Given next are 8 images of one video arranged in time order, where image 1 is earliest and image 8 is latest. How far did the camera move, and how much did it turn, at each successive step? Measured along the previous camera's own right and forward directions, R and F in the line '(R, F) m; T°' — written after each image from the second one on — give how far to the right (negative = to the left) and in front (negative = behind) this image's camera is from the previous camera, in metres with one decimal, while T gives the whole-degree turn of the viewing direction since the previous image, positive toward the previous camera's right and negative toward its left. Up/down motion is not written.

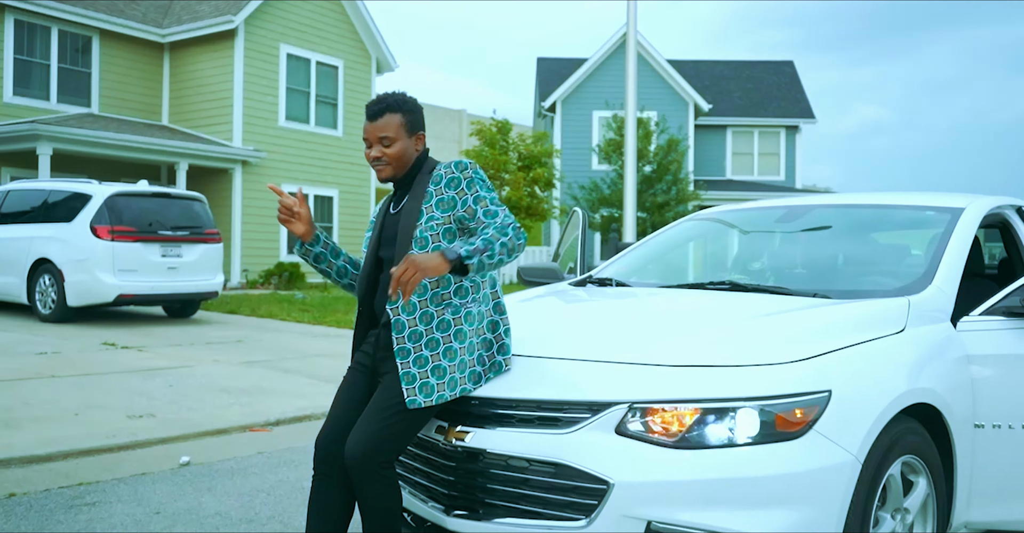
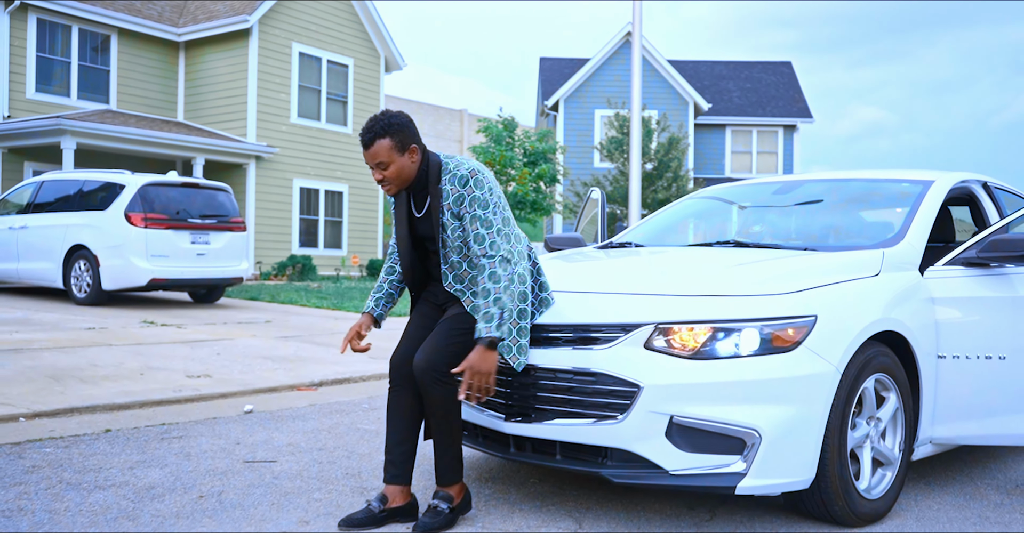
(-0.2, -0.7) m; 0°
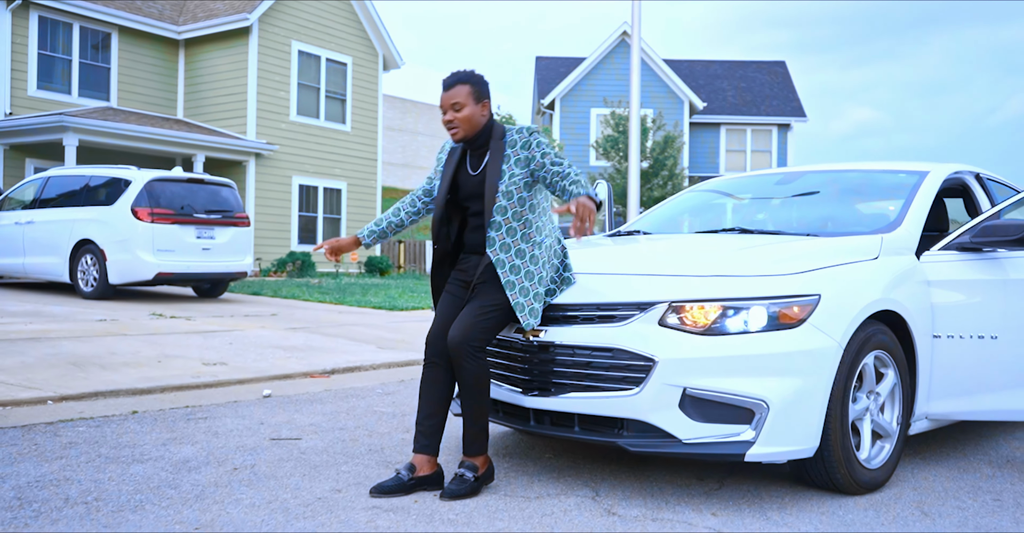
(-0.1, -0.2) m; 0°
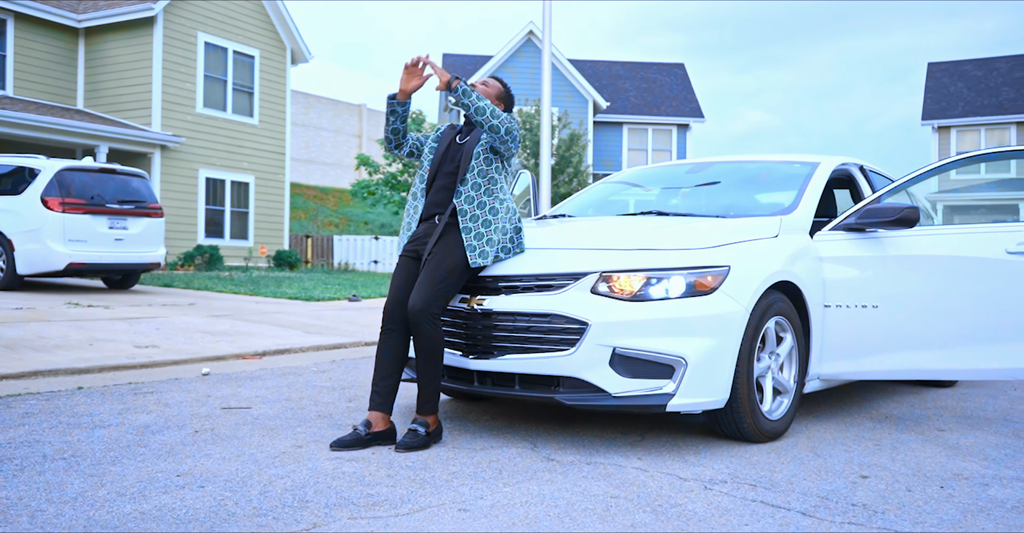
(-0.2, -0.4) m; +6°
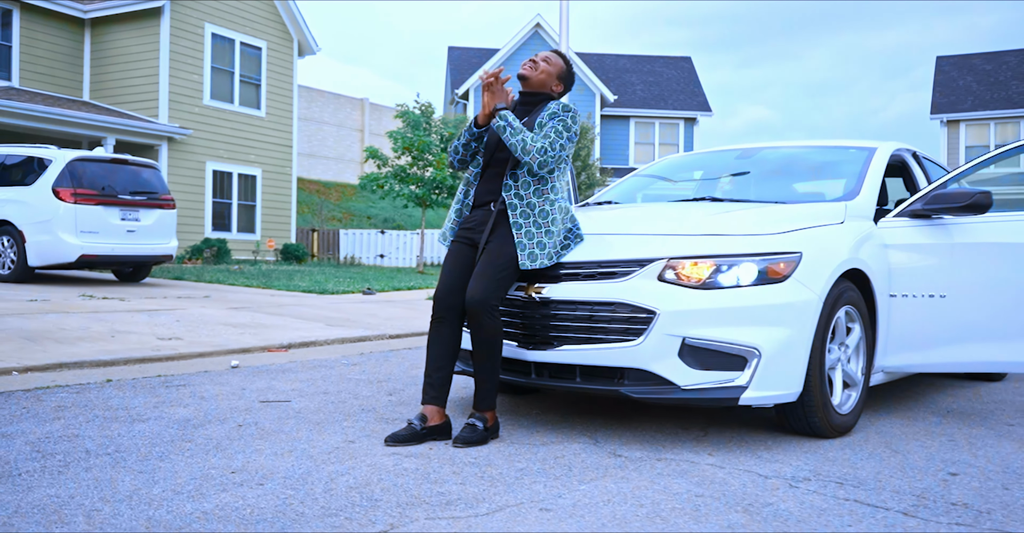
(-0.3, +0.2) m; 0°
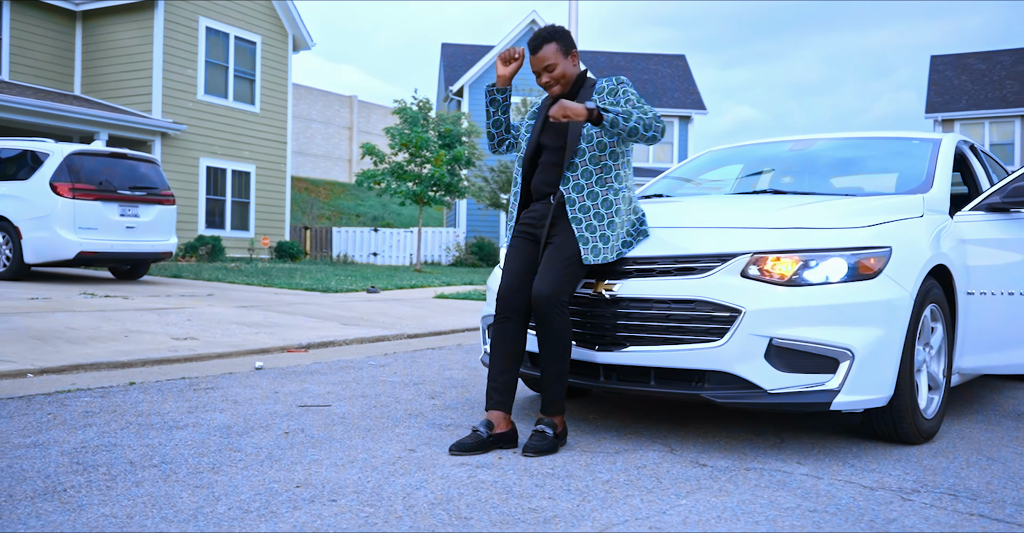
(-0.3, +0.3) m; +1°
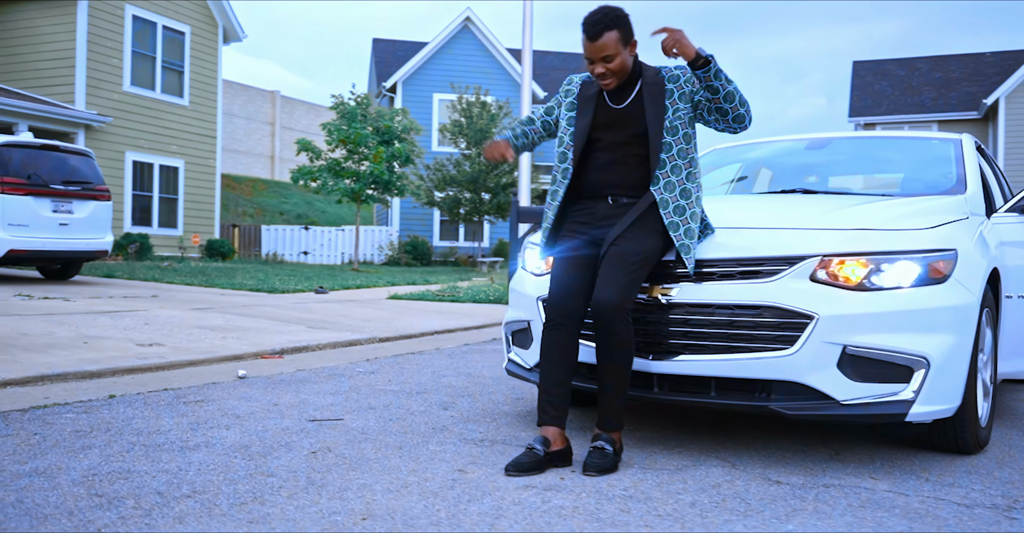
(-0.5, +0.3) m; +5°
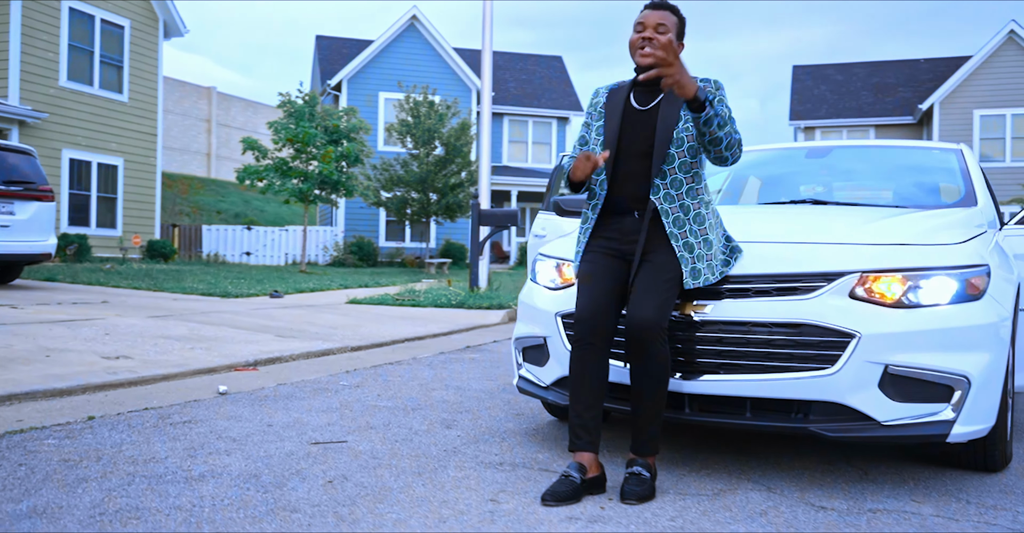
(-0.3, +0.2) m; +4°
